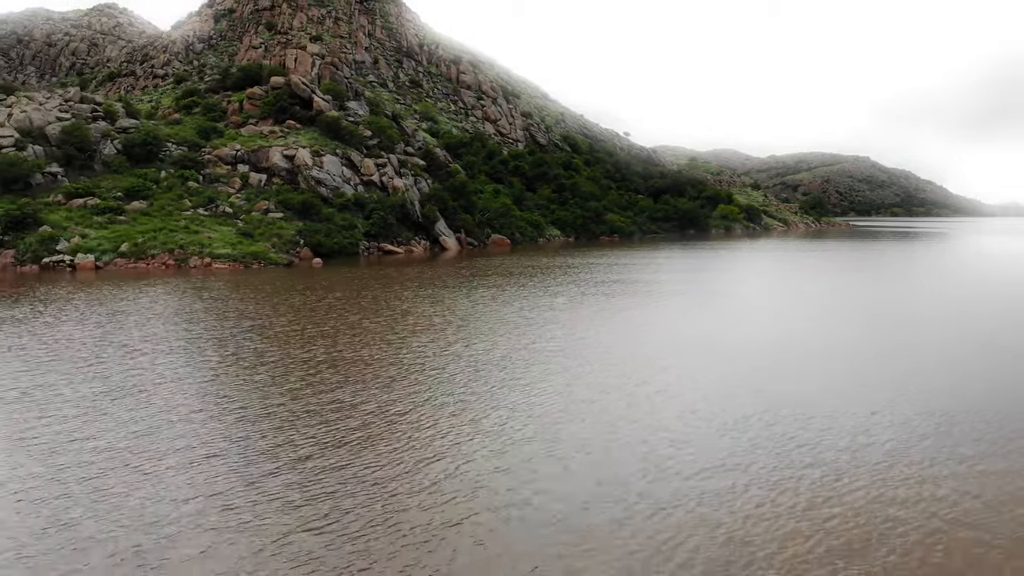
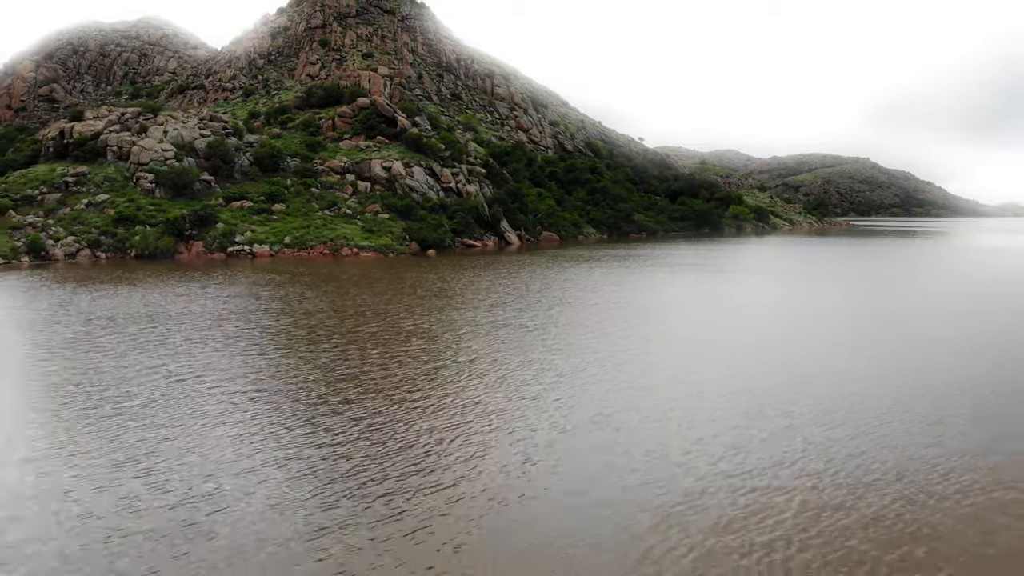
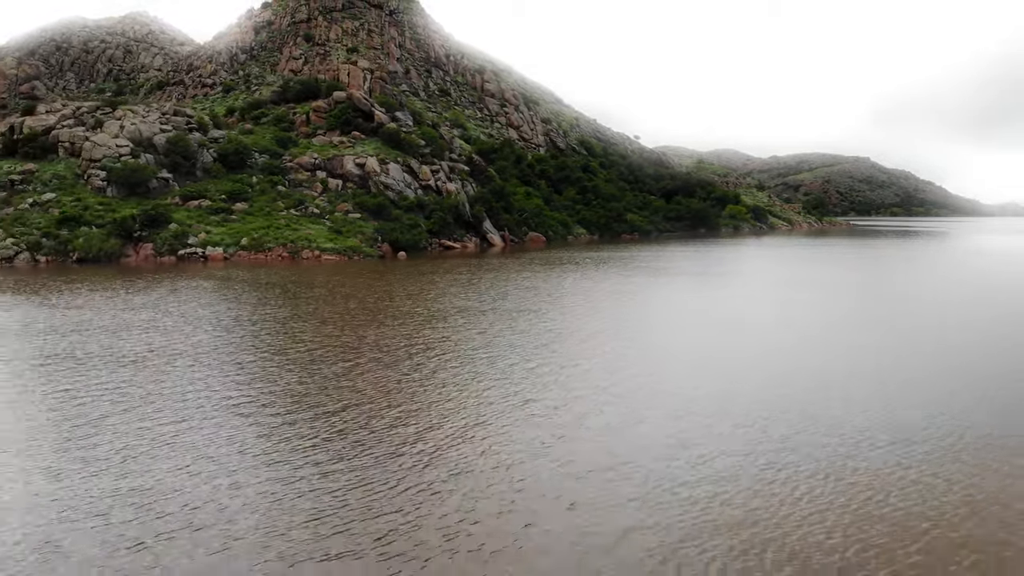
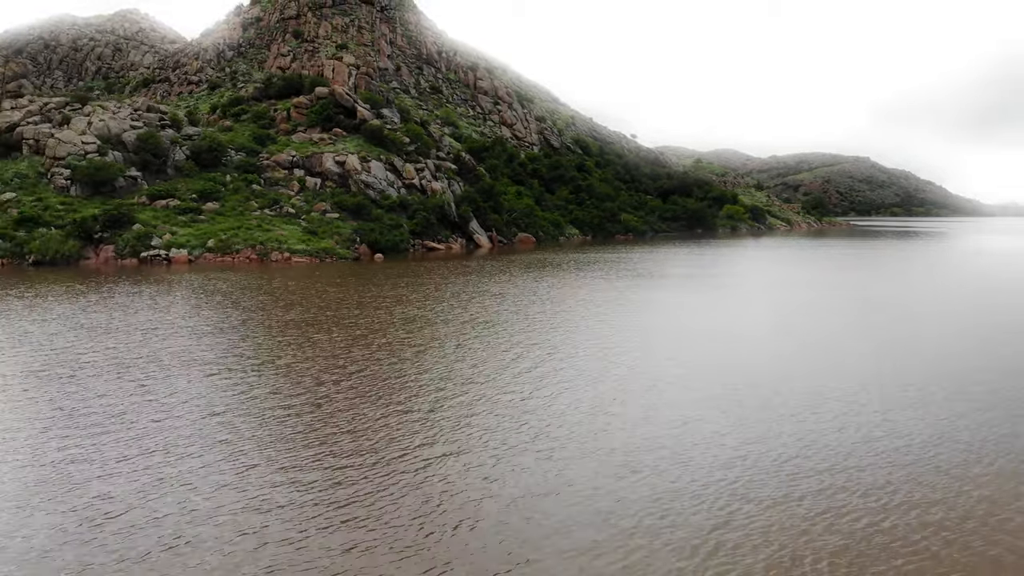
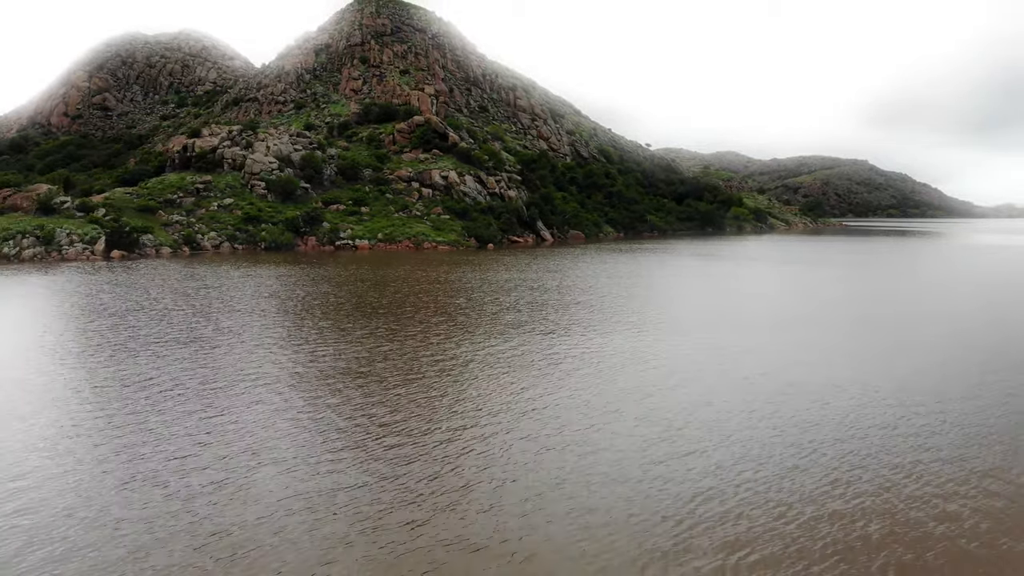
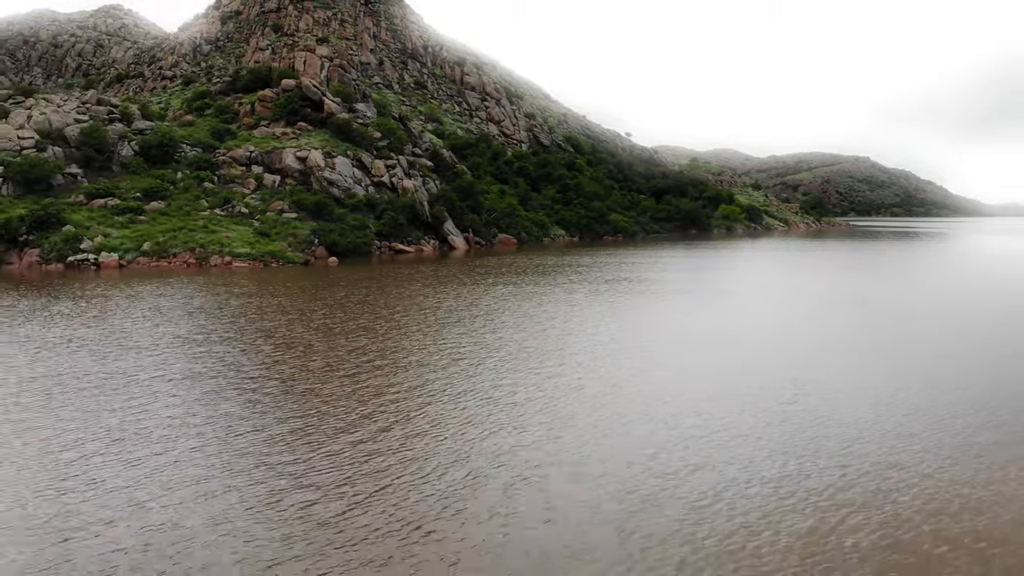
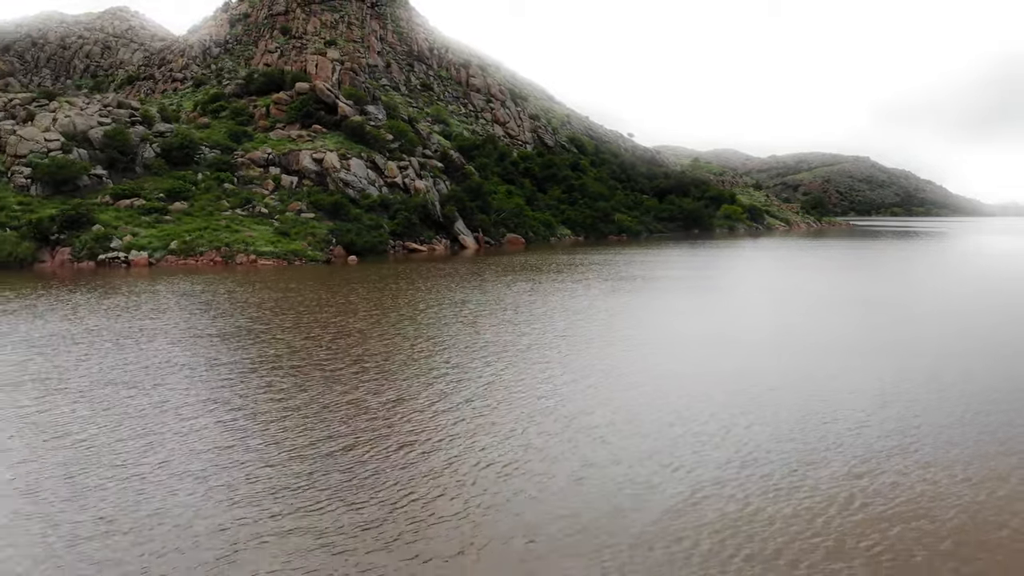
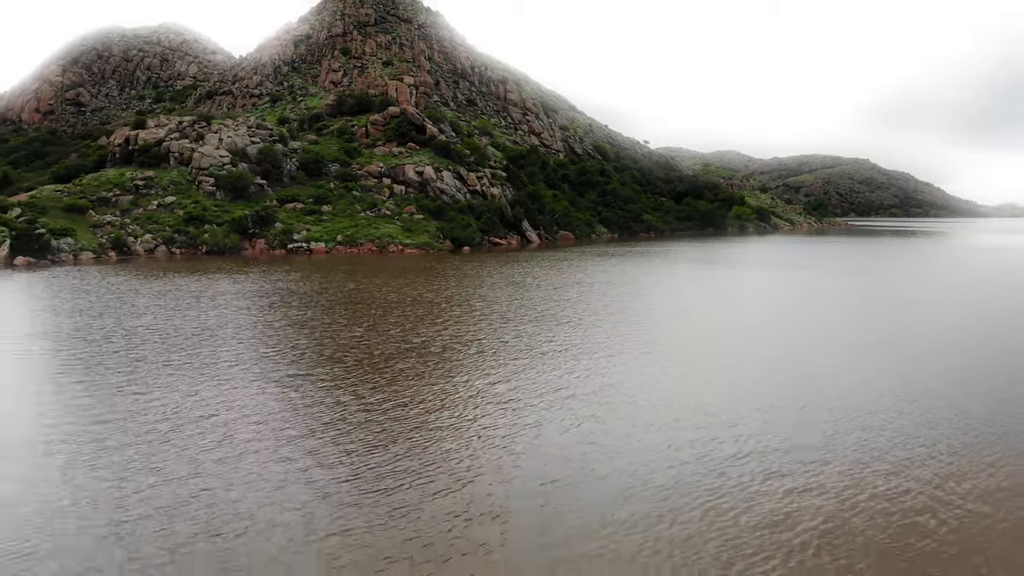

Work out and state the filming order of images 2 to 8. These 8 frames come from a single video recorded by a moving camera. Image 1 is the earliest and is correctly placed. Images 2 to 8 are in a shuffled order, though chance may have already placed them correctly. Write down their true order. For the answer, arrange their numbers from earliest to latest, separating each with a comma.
6, 7, 4, 3, 2, 8, 5
